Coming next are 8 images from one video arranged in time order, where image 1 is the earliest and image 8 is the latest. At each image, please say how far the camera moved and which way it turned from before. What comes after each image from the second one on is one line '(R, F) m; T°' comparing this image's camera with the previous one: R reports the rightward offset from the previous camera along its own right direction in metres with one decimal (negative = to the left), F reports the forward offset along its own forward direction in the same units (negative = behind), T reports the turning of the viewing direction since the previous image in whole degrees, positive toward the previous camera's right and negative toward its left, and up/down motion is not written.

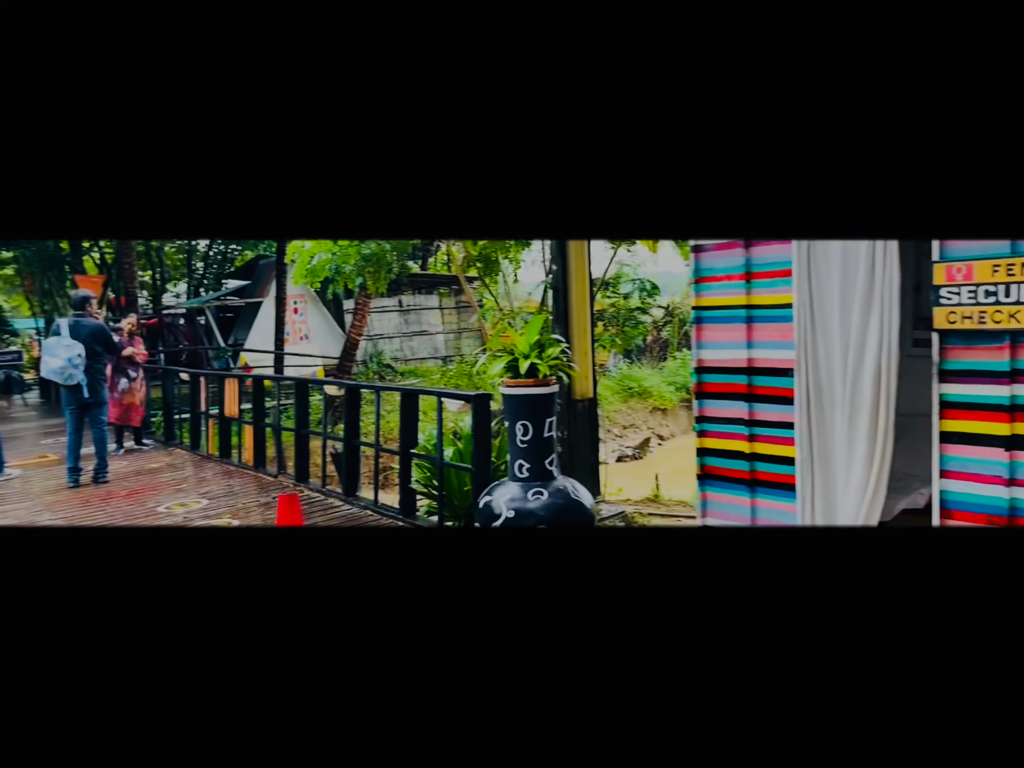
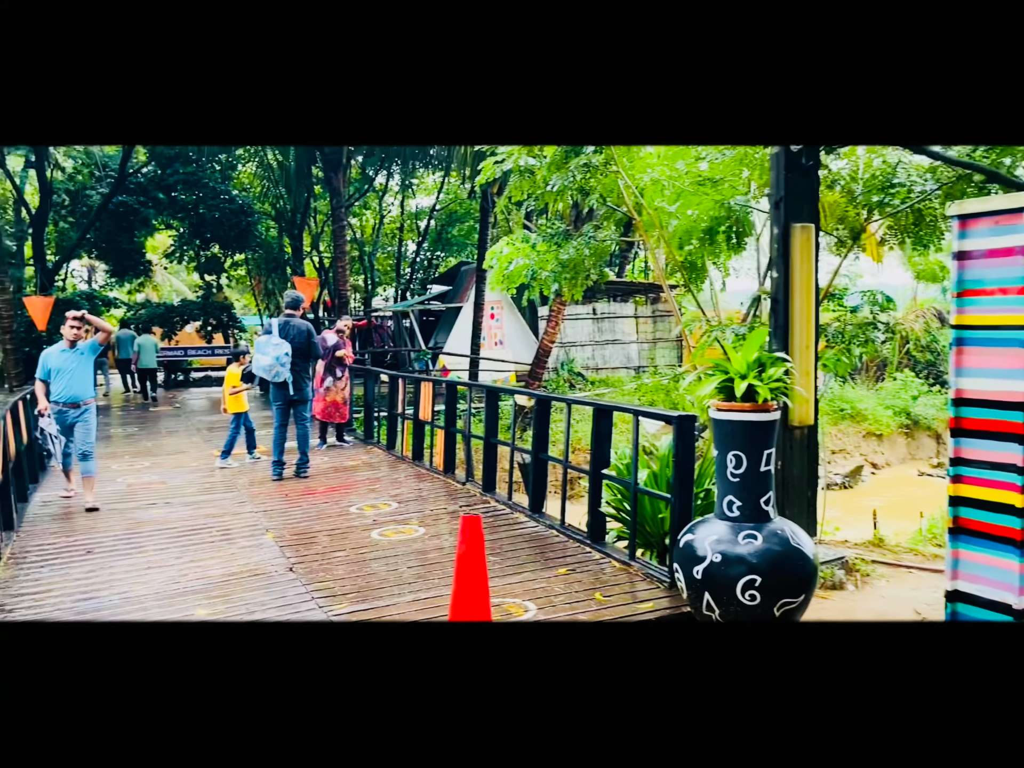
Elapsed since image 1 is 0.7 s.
(-0.1, +0.4) m; -13°
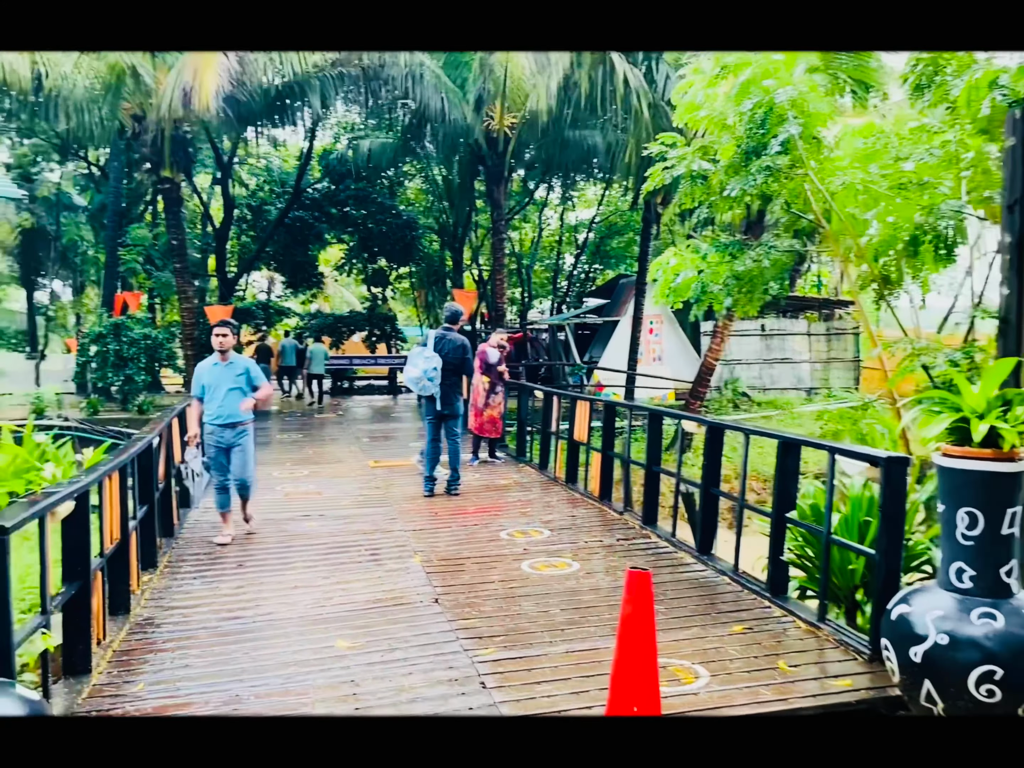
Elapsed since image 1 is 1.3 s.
(-0.1, +0.4) m; -11°
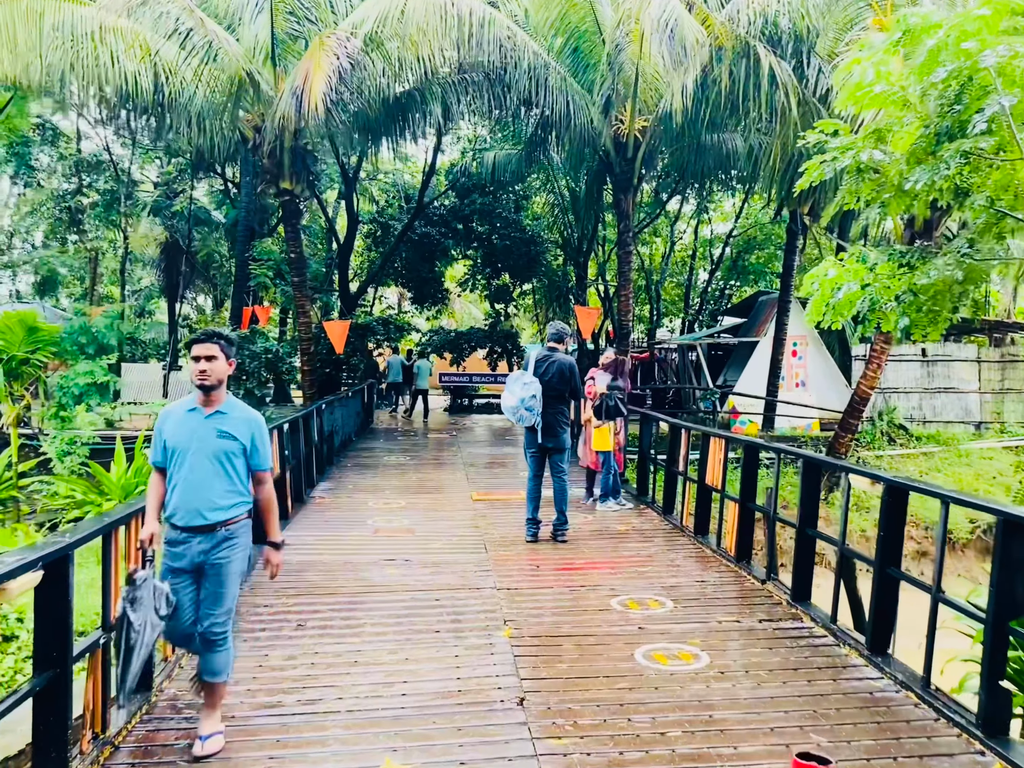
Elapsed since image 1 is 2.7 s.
(+0.1, +0.9) m; -9°
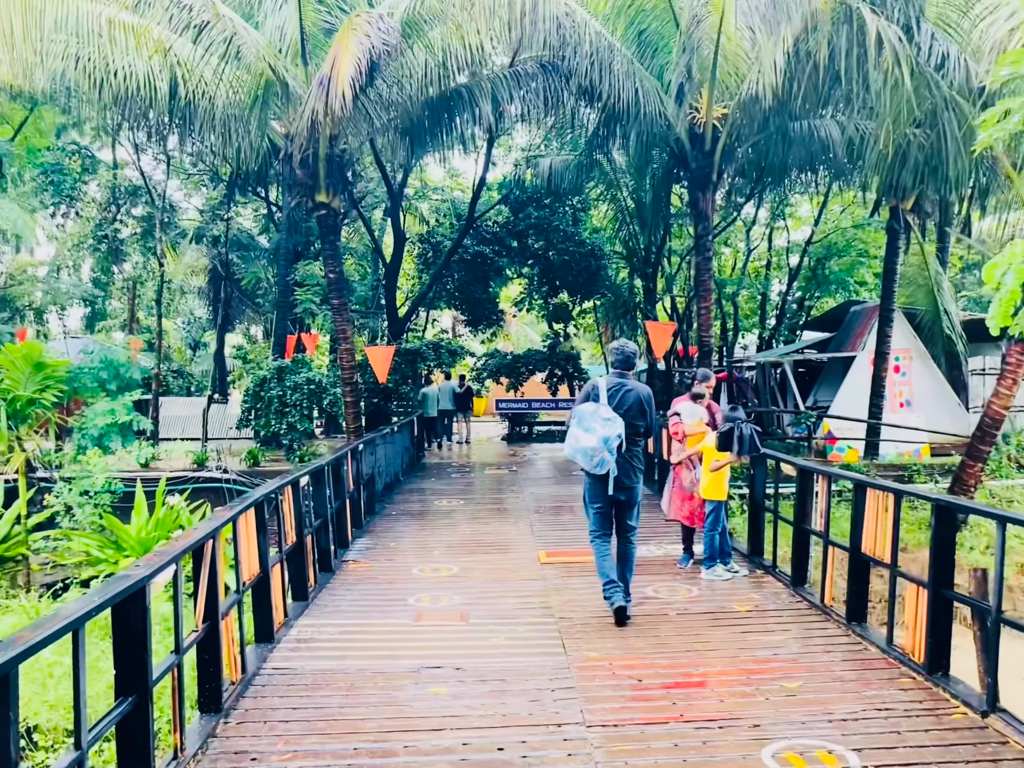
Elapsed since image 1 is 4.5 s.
(-0.1, +1.4) m; -4°
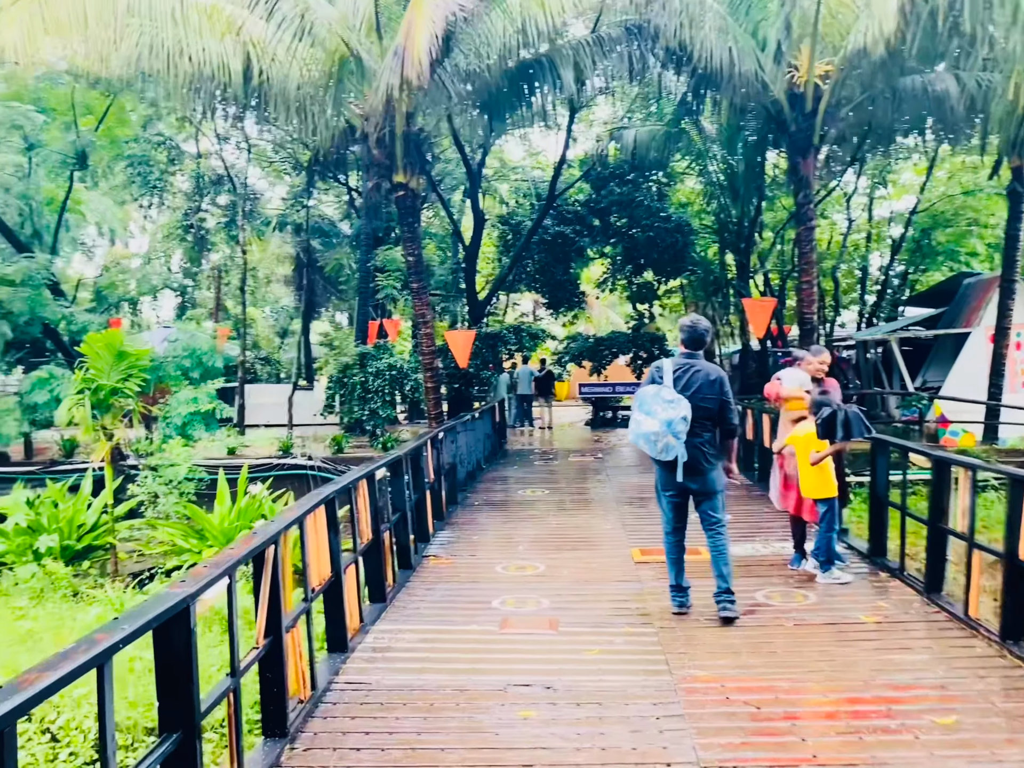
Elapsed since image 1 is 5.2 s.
(-0.1, +0.5) m; -6°
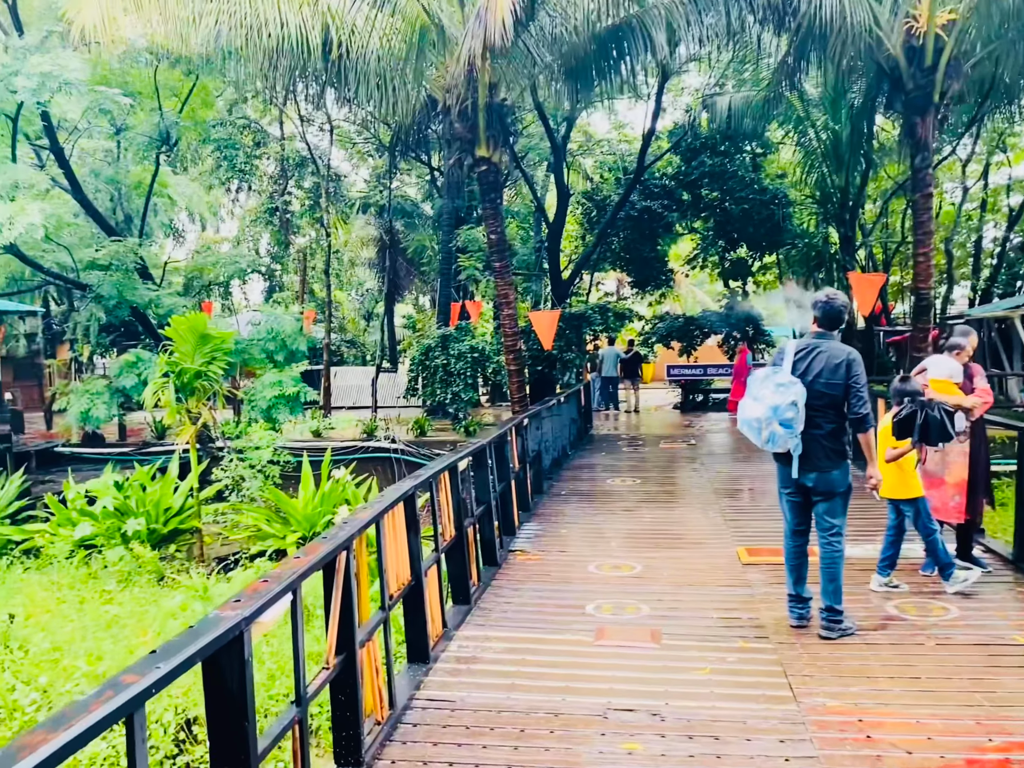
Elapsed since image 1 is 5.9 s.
(-0.1, +0.4) m; -6°
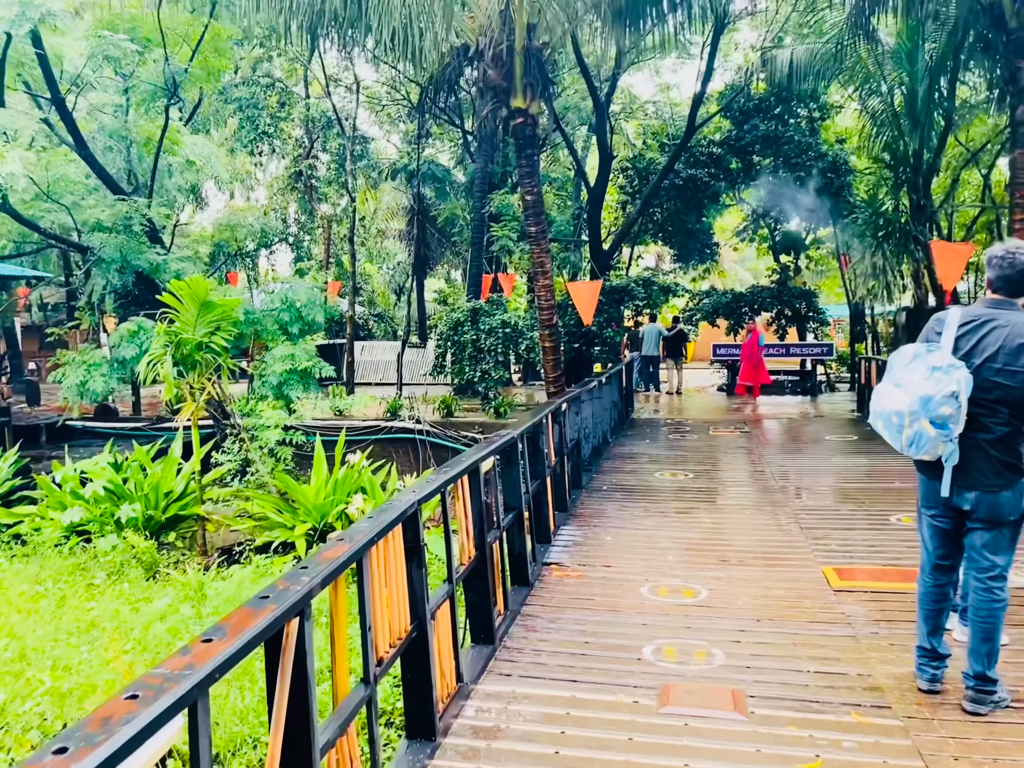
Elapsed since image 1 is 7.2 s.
(0.0, +0.9) m; -2°
